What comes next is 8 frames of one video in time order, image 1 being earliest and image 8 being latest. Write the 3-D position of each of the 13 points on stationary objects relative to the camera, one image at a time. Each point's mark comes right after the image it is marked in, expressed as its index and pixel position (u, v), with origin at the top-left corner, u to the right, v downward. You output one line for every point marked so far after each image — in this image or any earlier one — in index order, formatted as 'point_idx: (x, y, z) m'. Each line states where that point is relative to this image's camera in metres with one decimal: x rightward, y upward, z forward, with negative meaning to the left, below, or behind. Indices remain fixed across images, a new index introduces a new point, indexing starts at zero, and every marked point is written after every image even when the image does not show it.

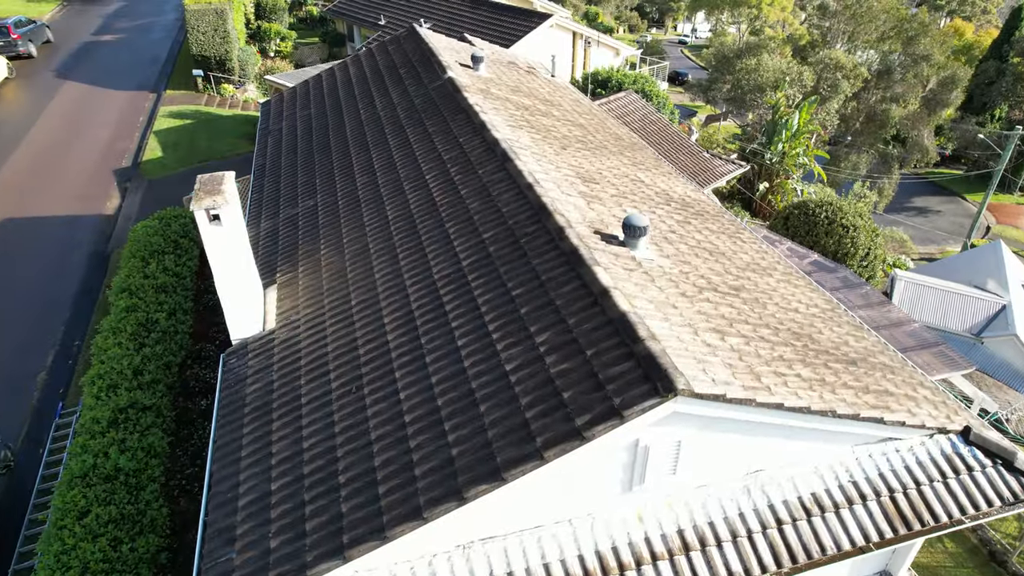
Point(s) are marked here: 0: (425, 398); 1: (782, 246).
0: (-0.9, -1.2, +6.4) m
1: (+7.9, +1.2, +17.4) m
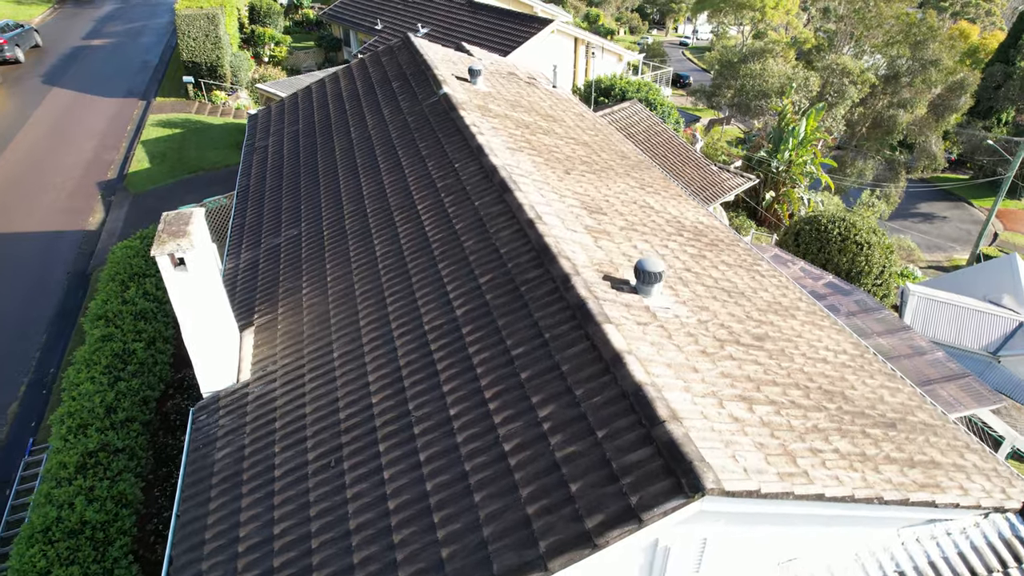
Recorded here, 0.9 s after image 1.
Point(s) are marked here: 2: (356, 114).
0: (-0.9, -1.8, +5.6) m
1: (+7.8, +0.6, +16.7) m
2: (-3.3, +3.7, +12.9) m
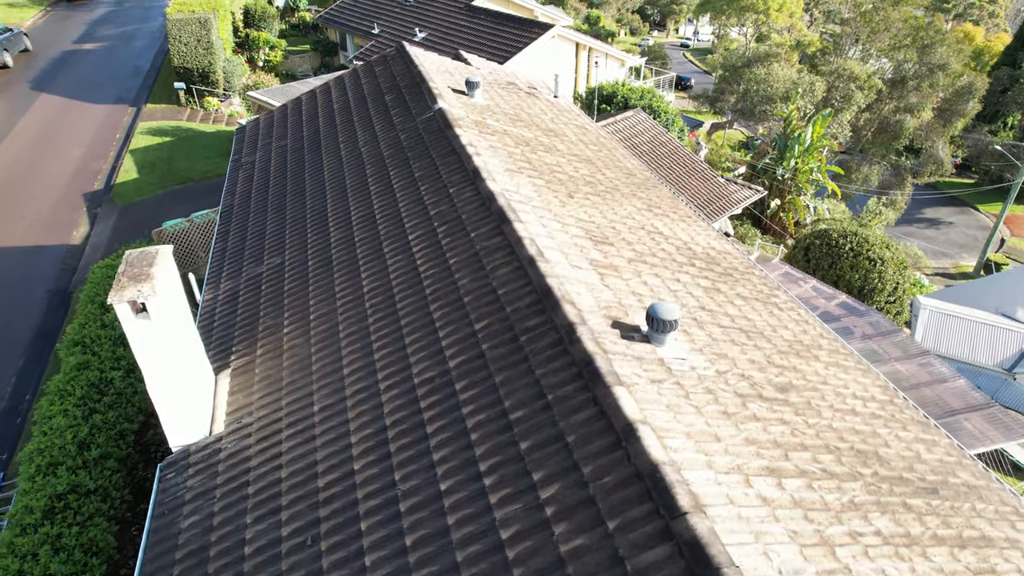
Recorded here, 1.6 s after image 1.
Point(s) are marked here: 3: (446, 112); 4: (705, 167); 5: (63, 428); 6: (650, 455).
0: (-0.9, -2.3, +4.9) m
1: (+7.8, +0.1, +16.0) m
2: (-3.4, +3.2, +12.2) m
3: (-1.2, +3.2, +10.9) m
4: (+6.3, +3.9, +19.5) m
5: (-8.0, -2.5, +10.7) m
6: (+1.1, -1.3, +4.7) m
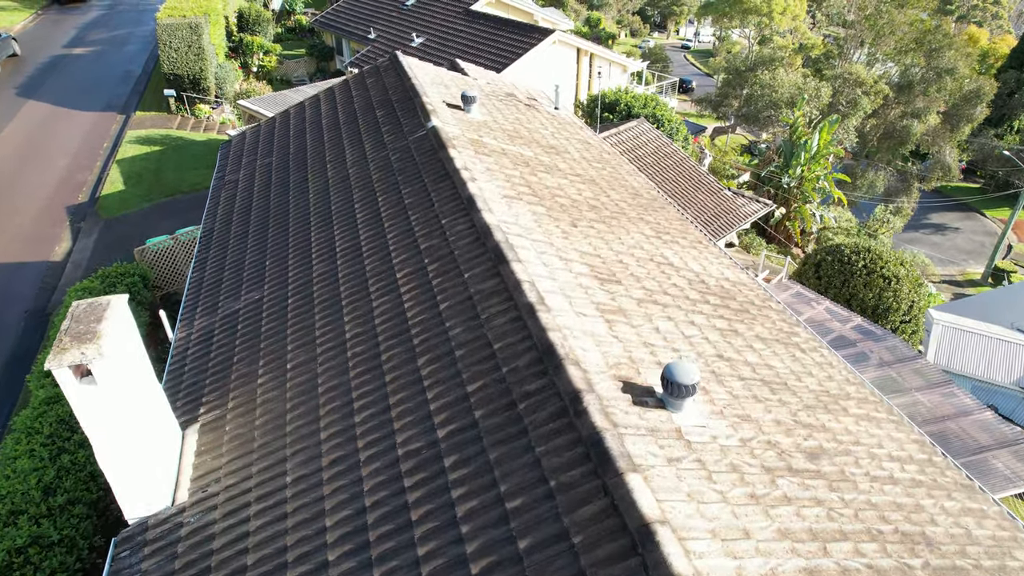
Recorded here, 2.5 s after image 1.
0: (-1.0, -2.8, +4.1) m
1: (+7.8, -0.5, +15.2) m
2: (-3.4, +2.7, +11.5) m
3: (-1.2, +2.7, +10.2) m
4: (+6.3, +3.4, +18.8) m
5: (-8.1, -3.0, +10.0) m
6: (+1.0, -1.8, +3.9) m
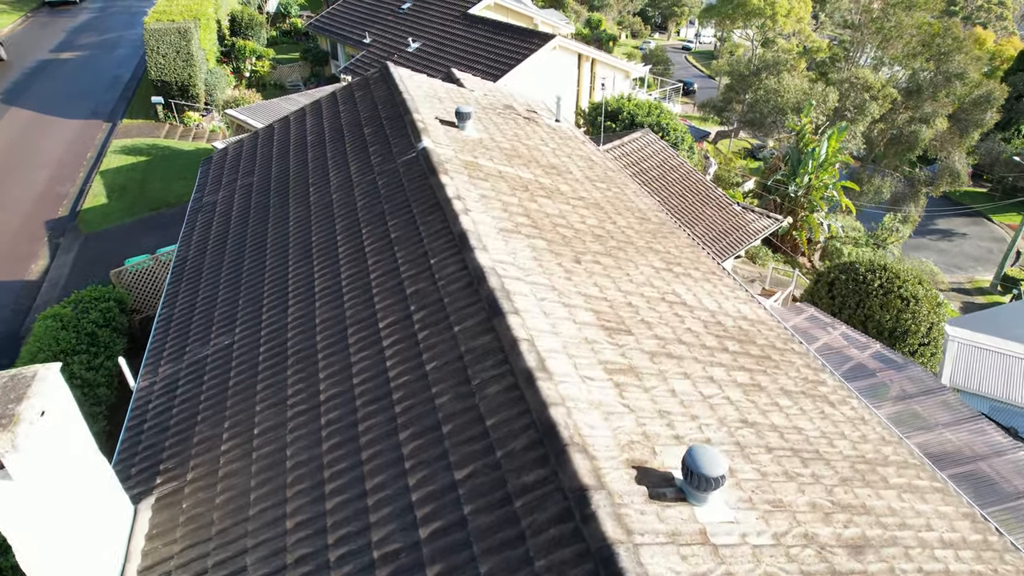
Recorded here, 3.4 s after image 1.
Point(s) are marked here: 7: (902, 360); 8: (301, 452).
0: (-1.0, -3.4, +3.3) m
1: (+7.8, -1.0, +14.4) m
2: (-3.4, +2.1, +10.6) m
3: (-1.3, +2.1, +9.3) m
4: (+6.2, +2.8, +18.0) m
5: (-8.1, -3.6, +9.2) m
6: (+1.0, -2.4, +3.1) m
7: (+8.8, -1.6, +13.6) m
8: (-2.0, -1.6, +5.9) m
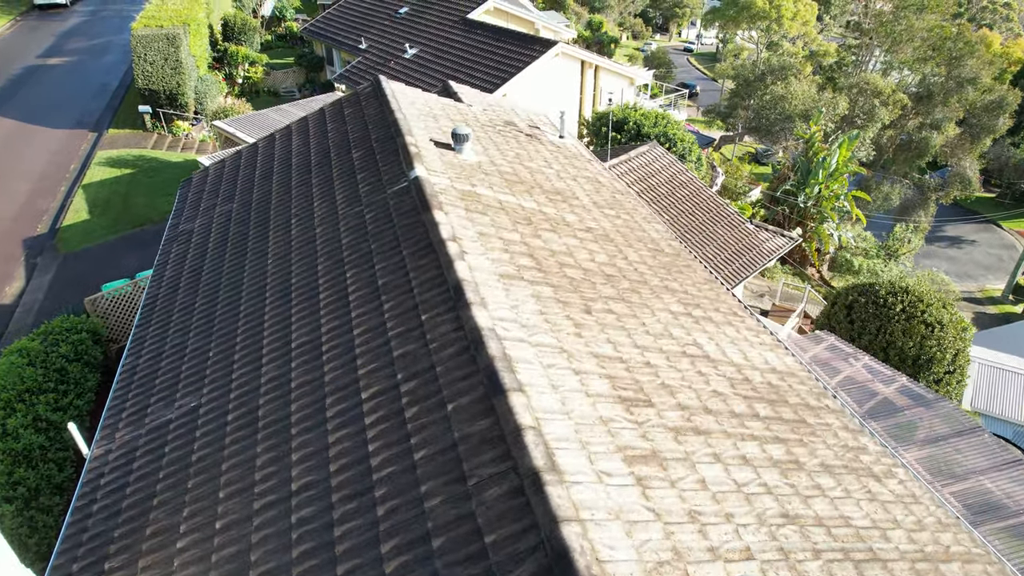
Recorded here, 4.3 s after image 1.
0: (-1.0, -4.0, +2.4) m
1: (+7.8, -1.7, +13.5) m
2: (-3.4, +1.4, +9.7) m
3: (-1.2, +1.5, +8.4) m
4: (+6.2, +2.2, +17.1) m
5: (-8.1, -4.3, +8.3) m
6: (+1.0, -3.1, +2.2) m
7: (+8.8, -2.3, +12.7) m
8: (-2.0, -2.2, +5.0) m
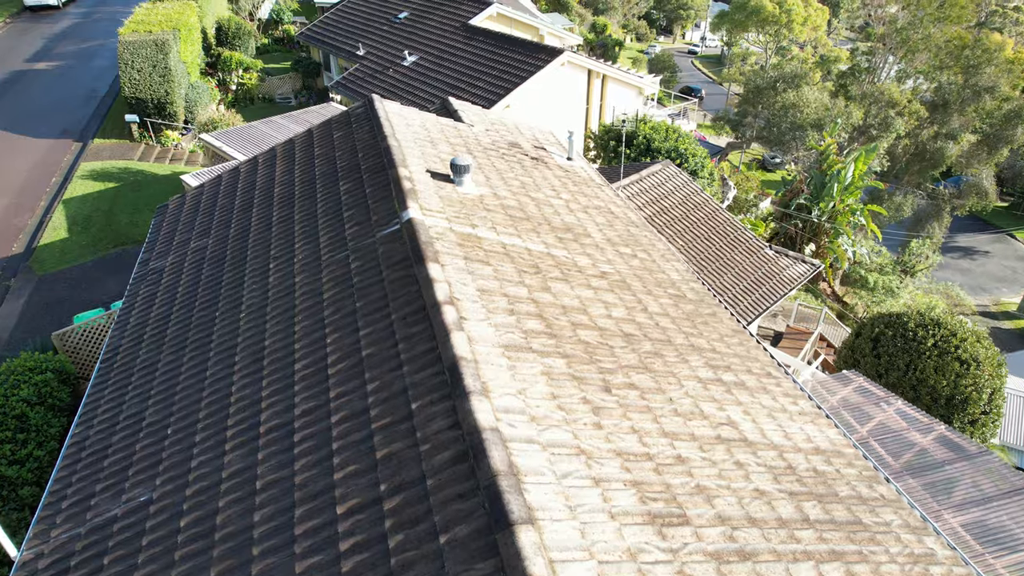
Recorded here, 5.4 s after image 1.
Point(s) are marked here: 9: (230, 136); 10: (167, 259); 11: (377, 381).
0: (-0.9, -4.8, +1.4) m
1: (+7.9, -2.5, +12.5) m
2: (-3.3, +0.7, +8.7) m
3: (-1.2, +0.7, +7.4) m
4: (+6.3, +1.4, +16.0) m
5: (-8.0, -5.0, +7.3) m
6: (+1.1, -3.8, +1.2) m
7: (+8.9, -3.1, +11.6) m
8: (-2.0, -3.0, +3.9) m
9: (-9.1, +5.1, +19.7) m
10: (-5.6, +0.5, +9.8) m
11: (-1.3, -0.9, +5.8) m
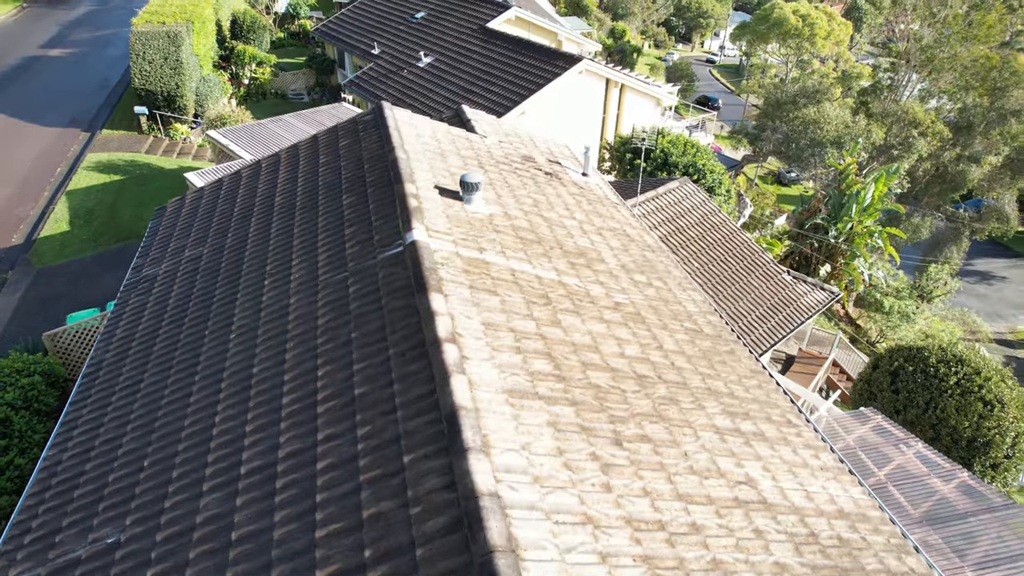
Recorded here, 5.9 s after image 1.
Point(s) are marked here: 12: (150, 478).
0: (-1.1, -5.1, +0.9) m
1: (+7.9, -3.2, +11.9) m
2: (-3.2, +0.5, +8.3) m
3: (-1.1, +0.4, +6.9) m
4: (+6.6, +0.7, +15.5) m
5: (-8.1, -5.0, +6.9) m
6: (+0.9, -4.2, +0.7) m
7: (+8.9, -3.8, +11.0) m
8: (-2.1, -3.3, +3.5) m
9: (-8.6, +5.1, +19.4) m
10: (-5.5, +0.3, +9.4) m
11: (-1.2, -1.2, +5.3) m
12: (-3.5, -1.9, +5.8) m
